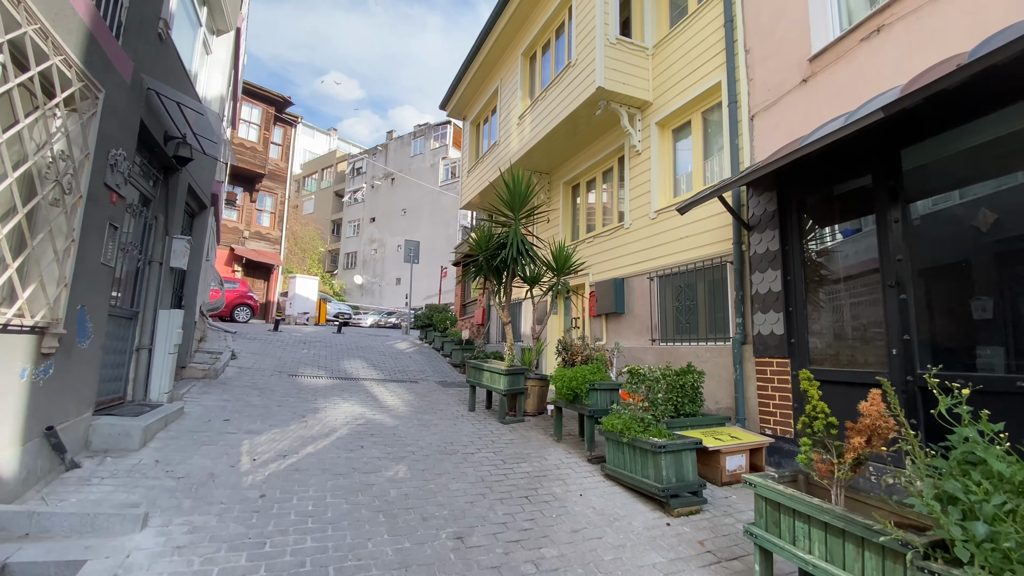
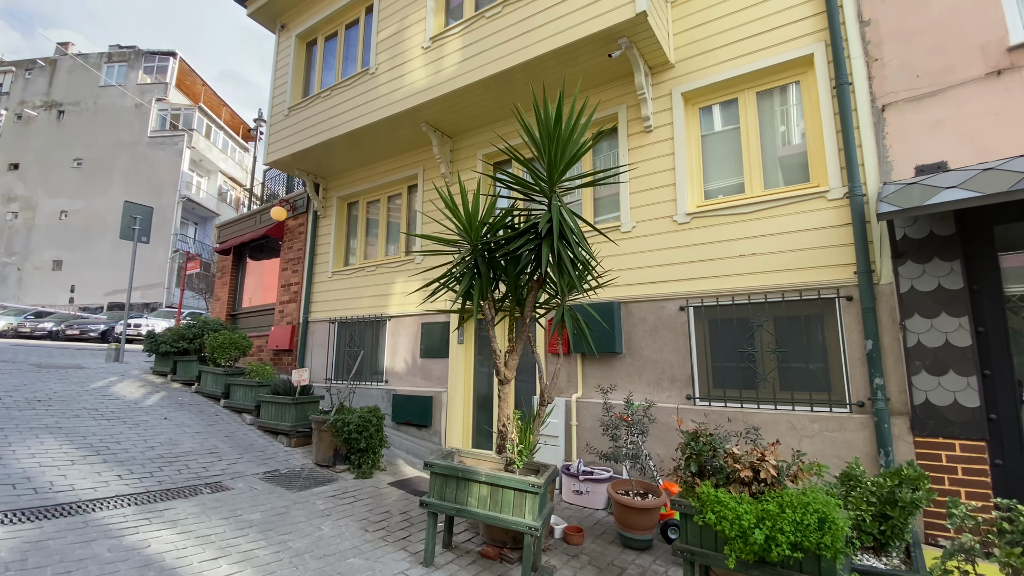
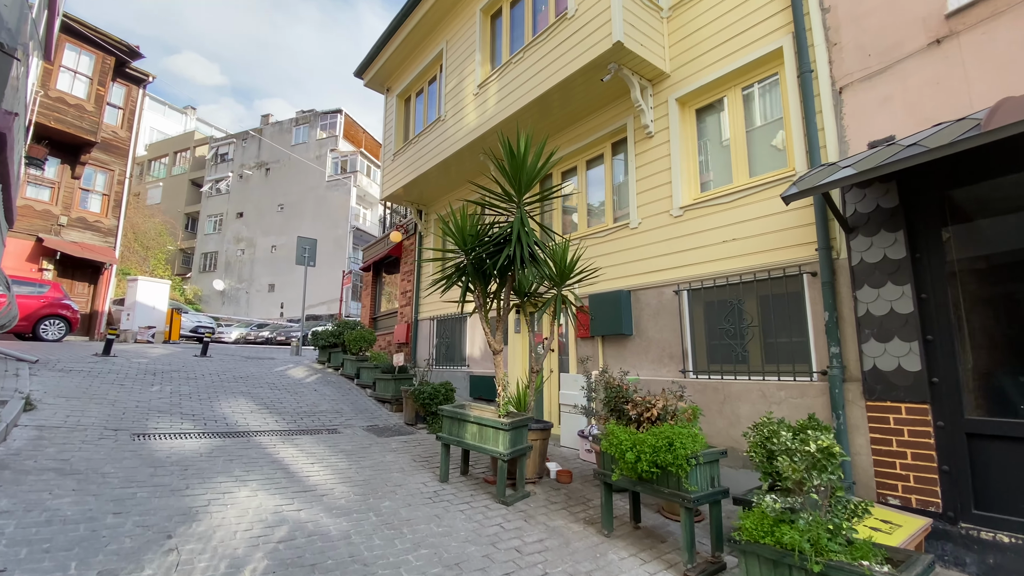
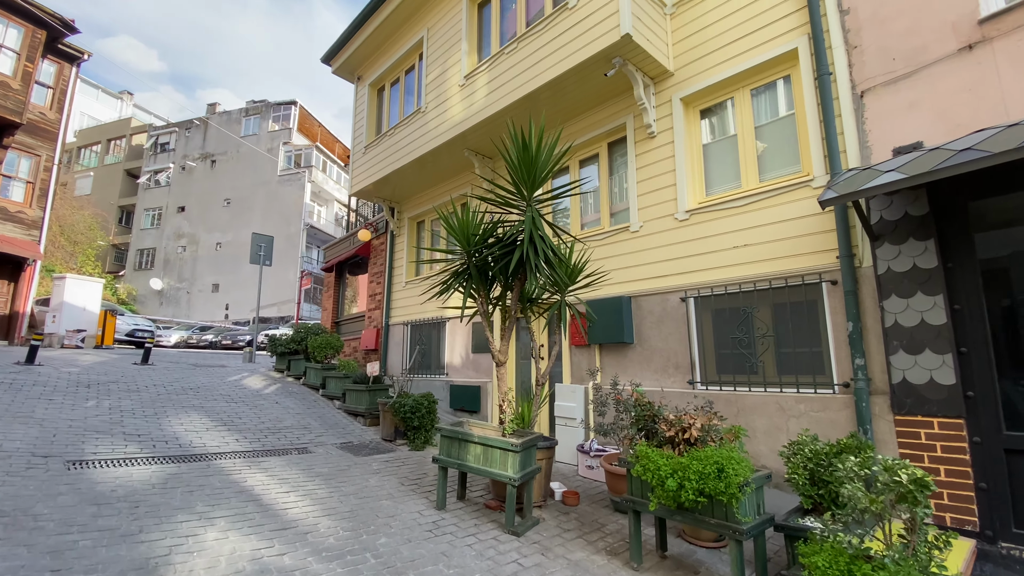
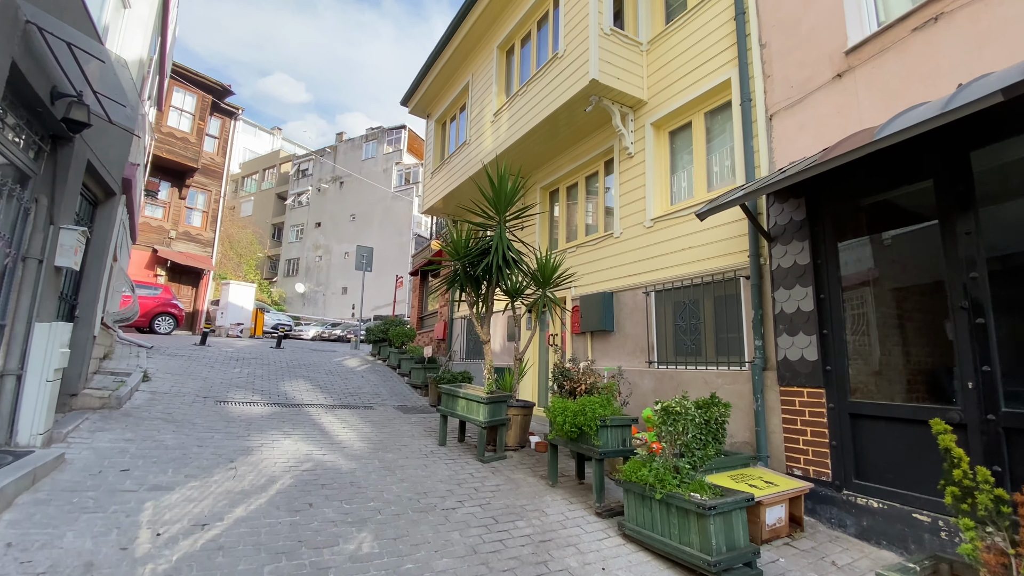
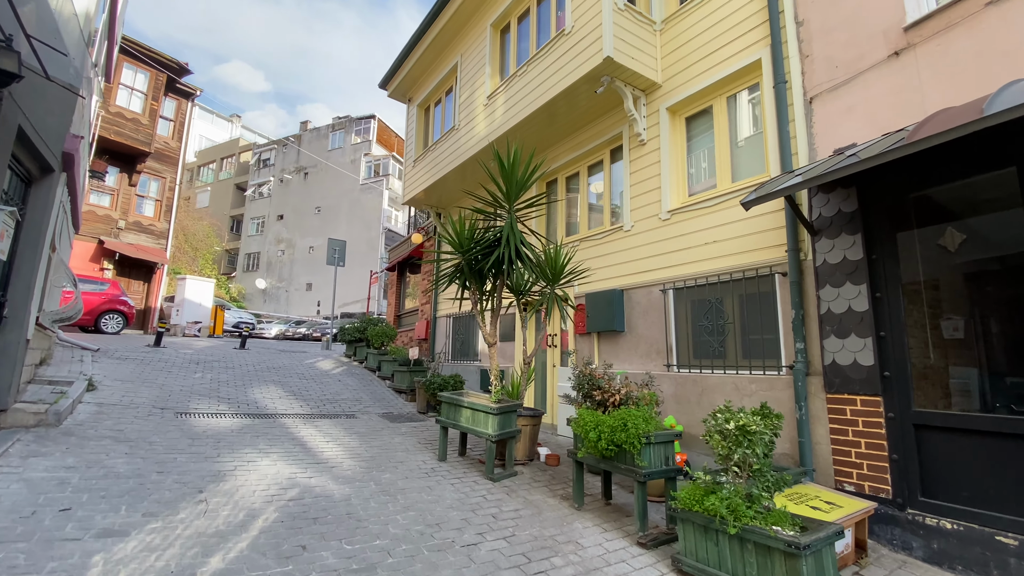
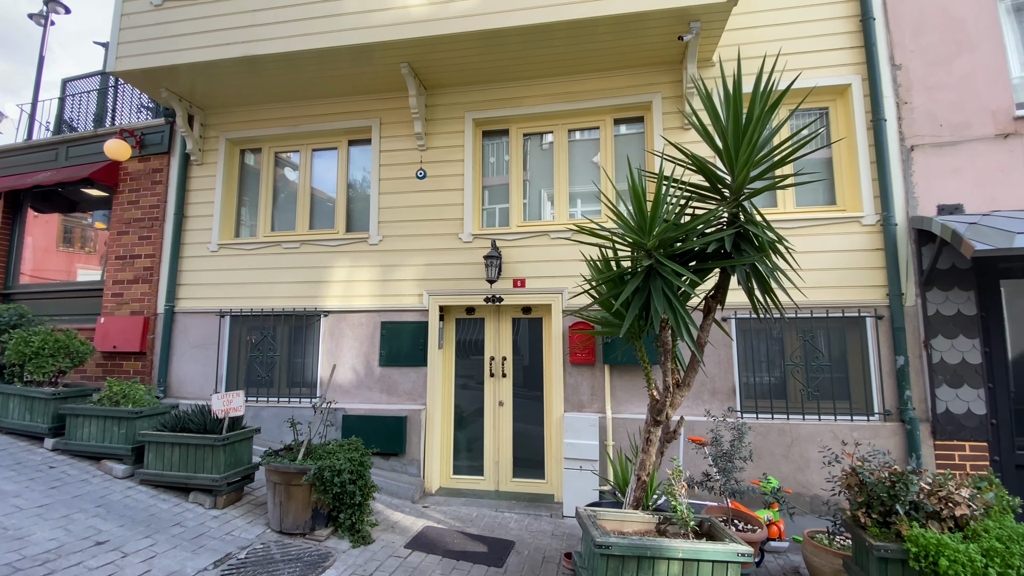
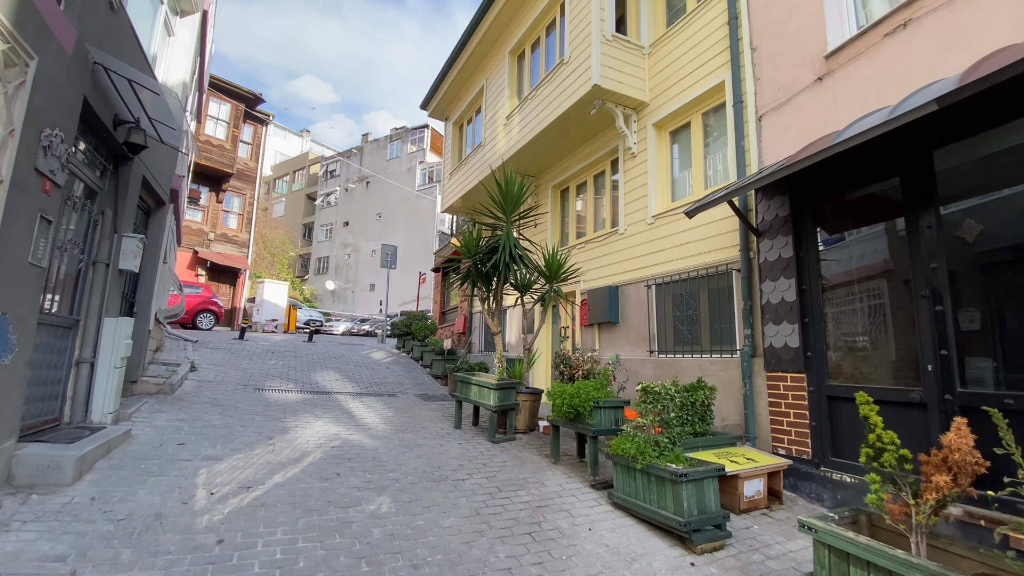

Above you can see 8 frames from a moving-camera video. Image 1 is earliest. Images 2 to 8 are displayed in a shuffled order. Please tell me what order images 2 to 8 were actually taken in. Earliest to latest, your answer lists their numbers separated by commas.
8, 5, 6, 3, 4, 2, 7
